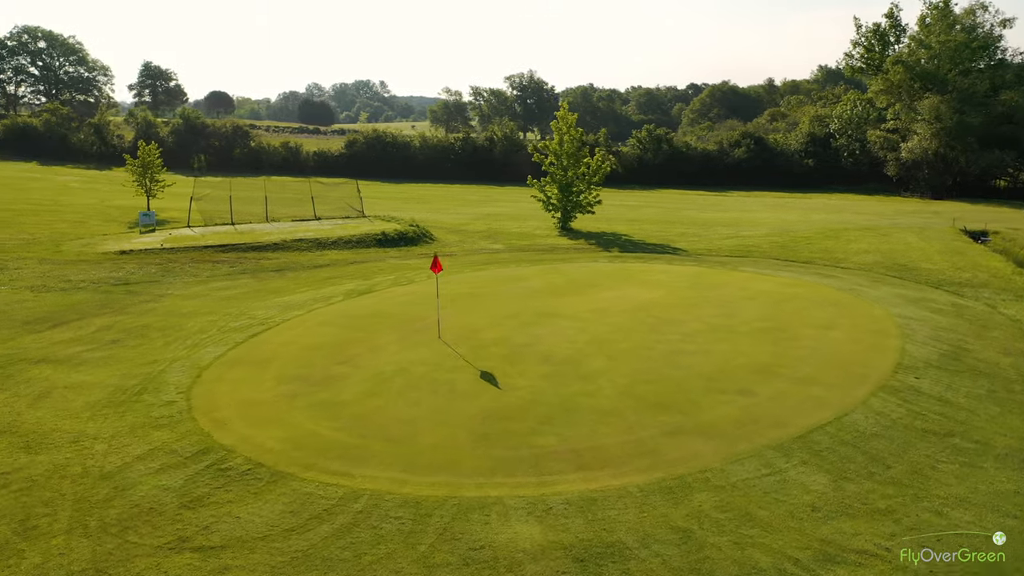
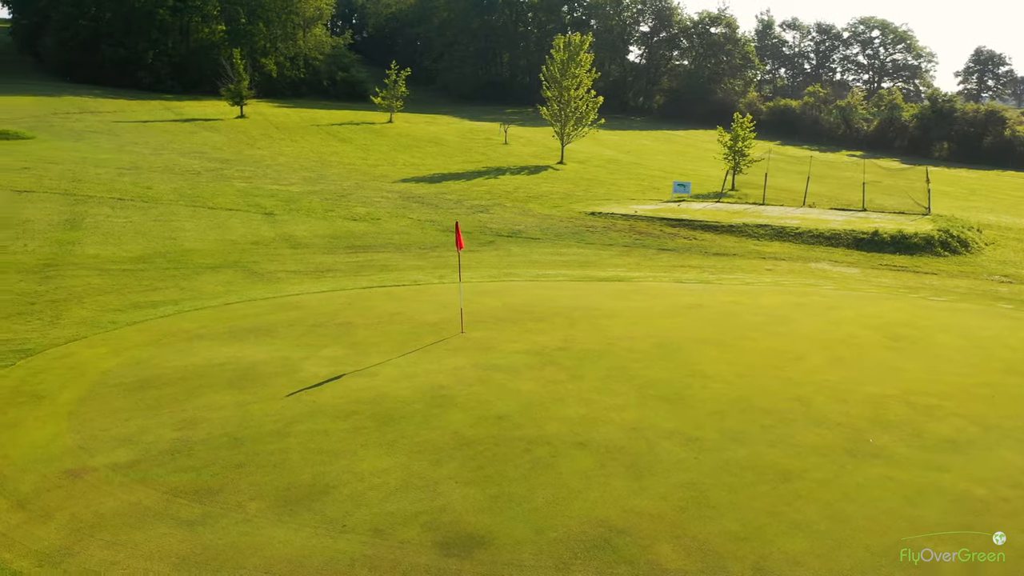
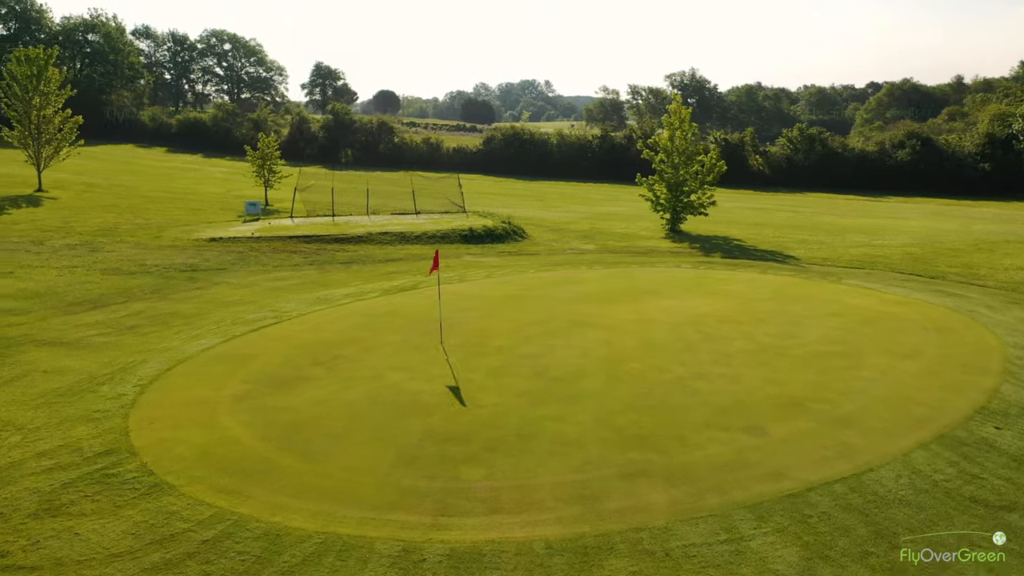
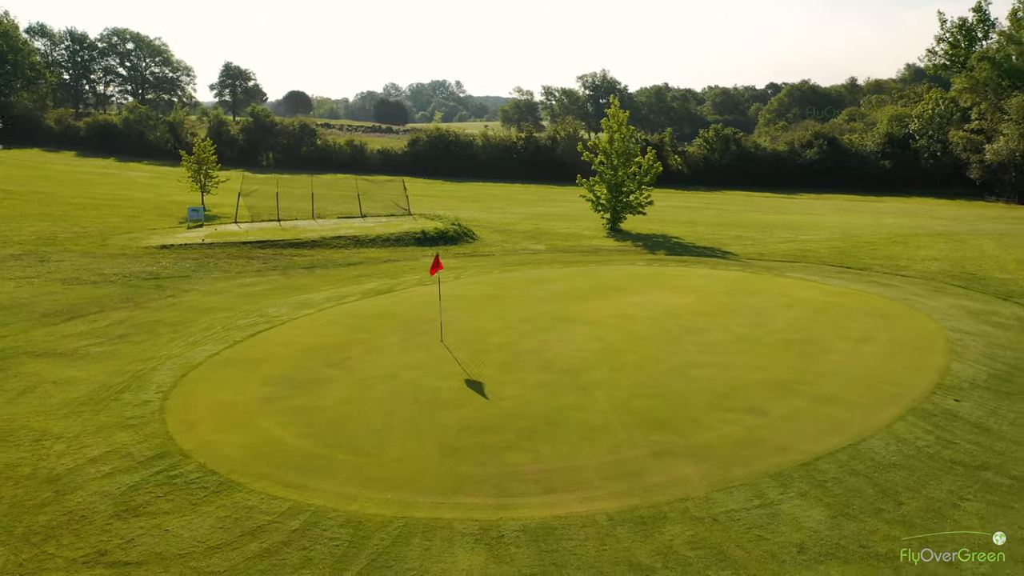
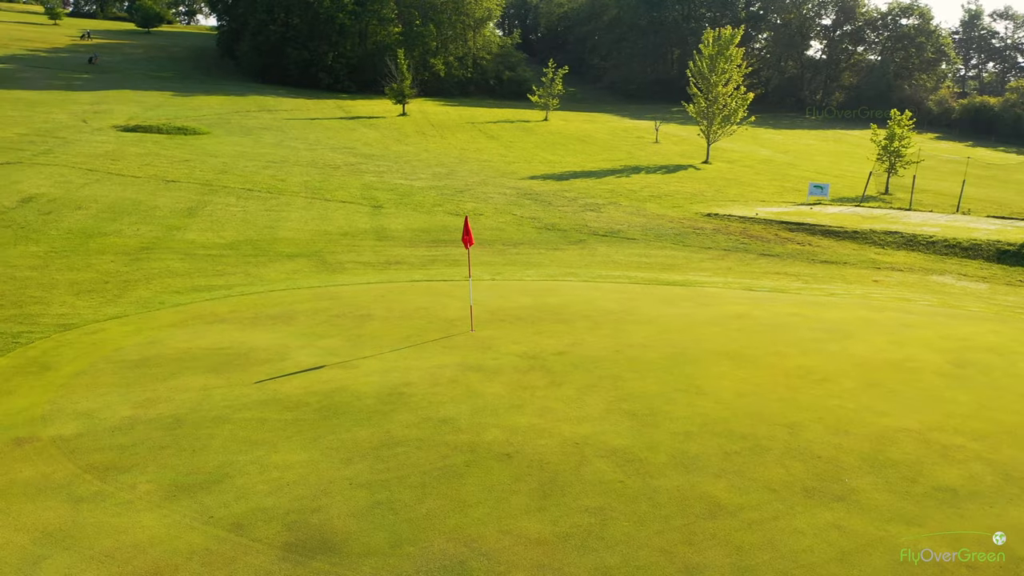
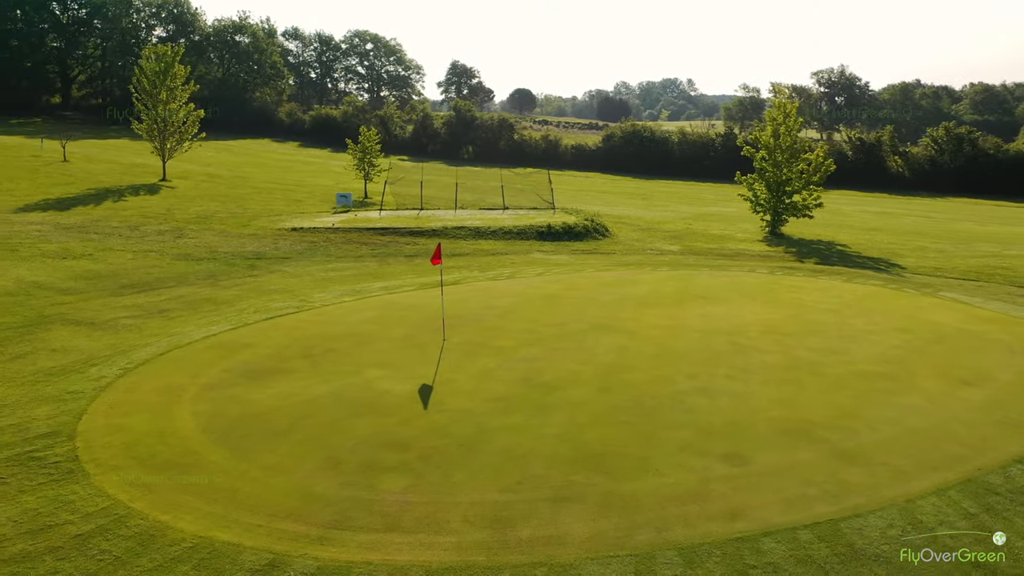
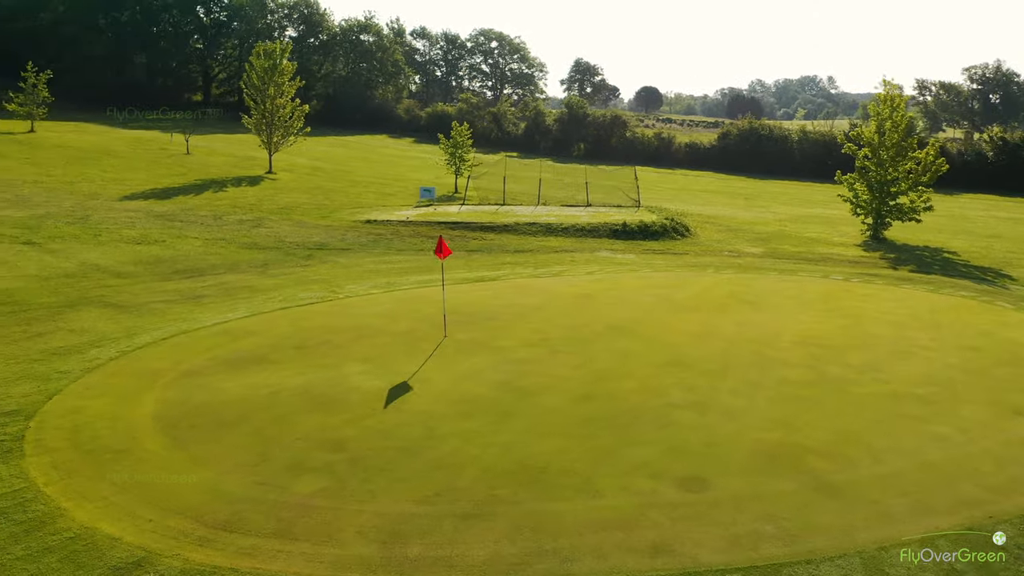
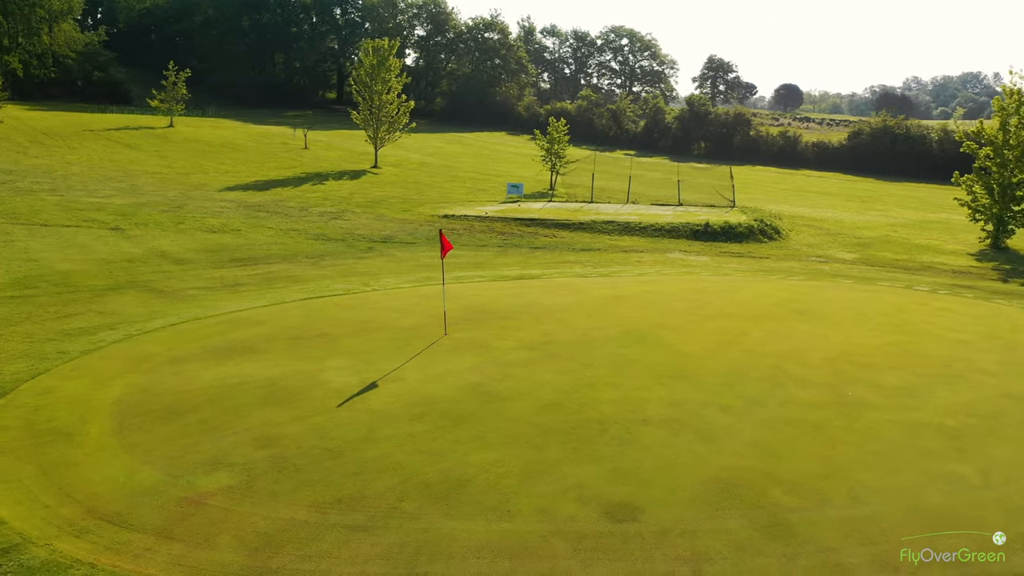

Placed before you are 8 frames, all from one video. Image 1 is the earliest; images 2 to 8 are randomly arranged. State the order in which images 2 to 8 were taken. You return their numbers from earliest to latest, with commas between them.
4, 3, 6, 7, 8, 2, 5
